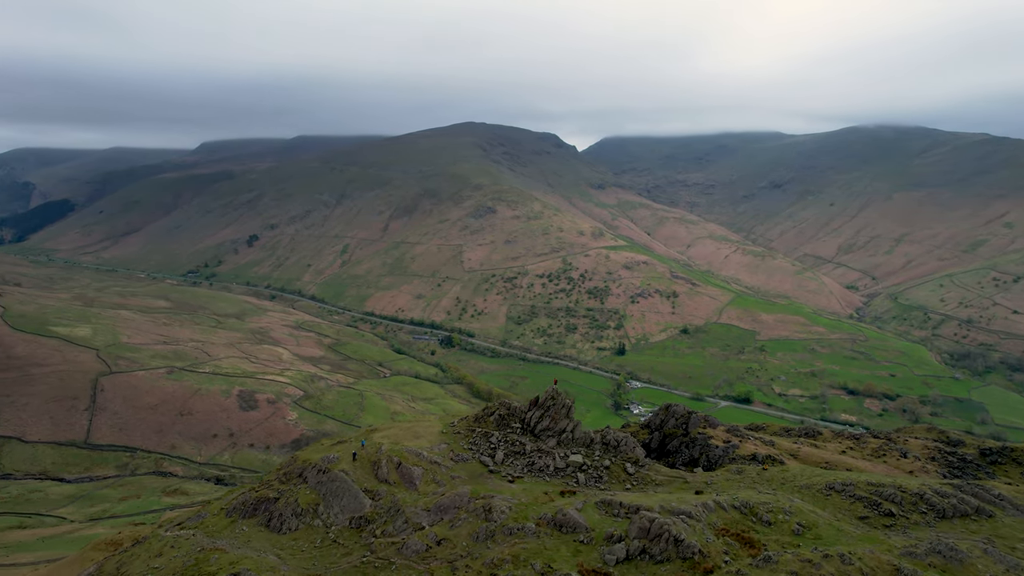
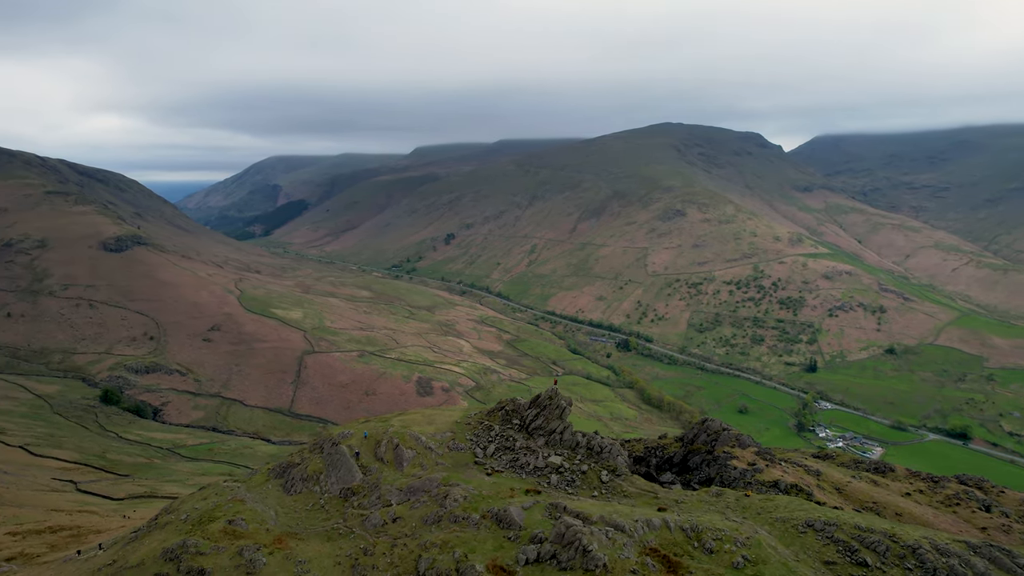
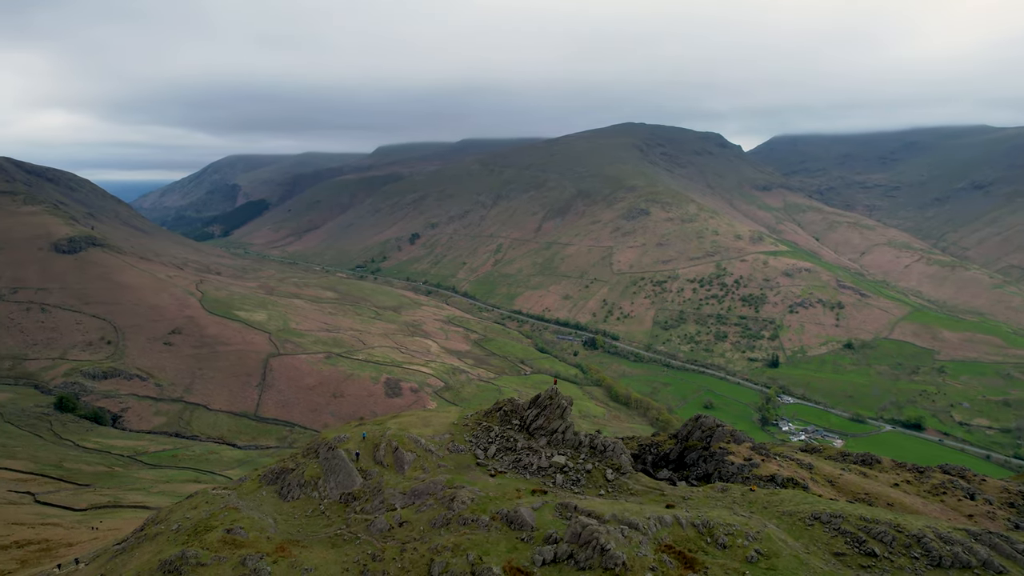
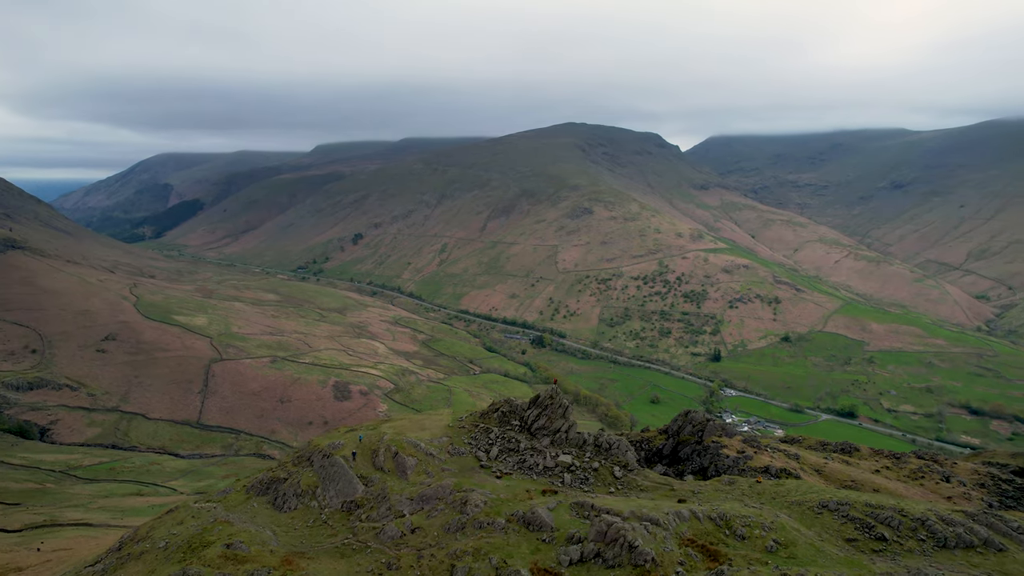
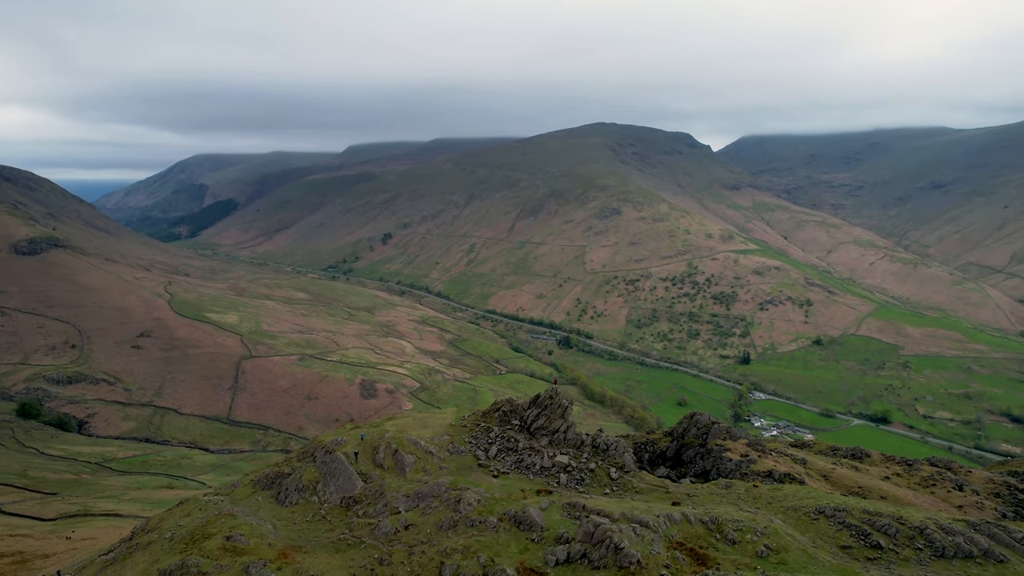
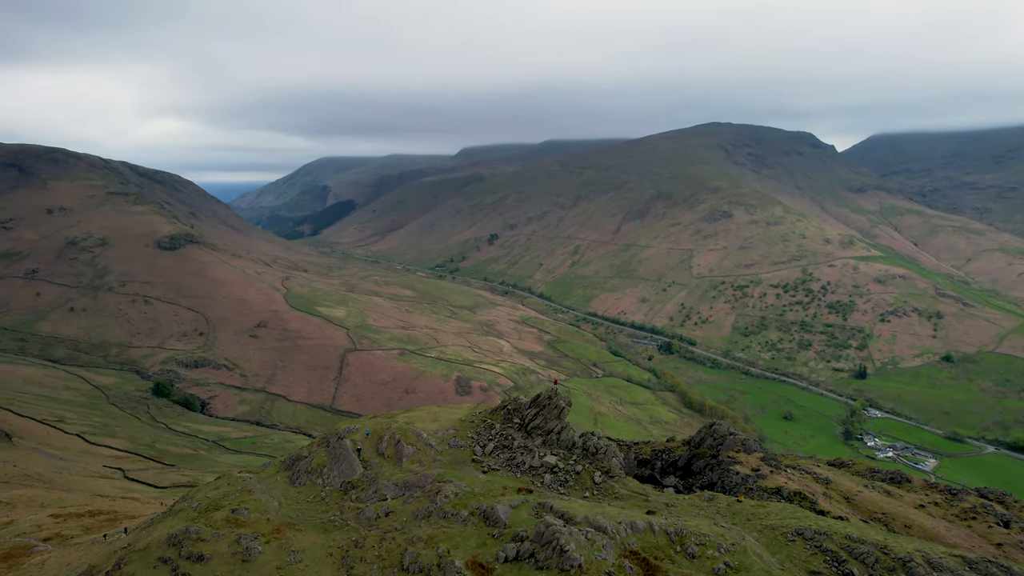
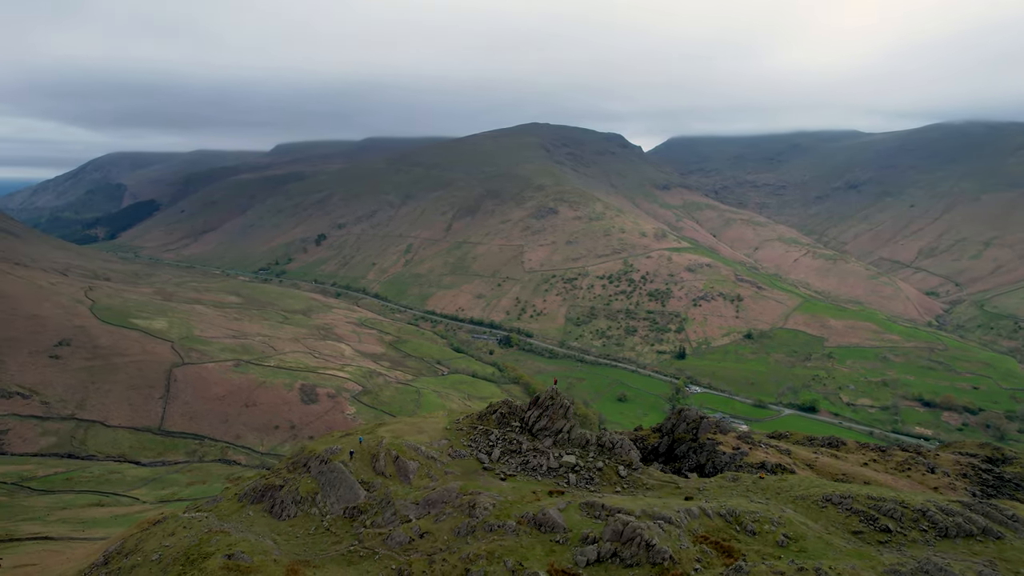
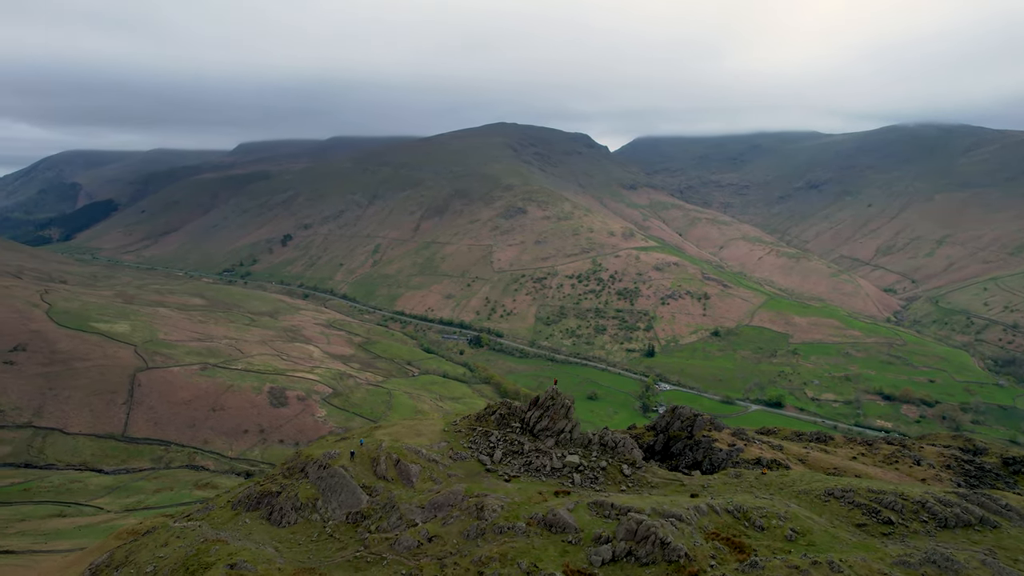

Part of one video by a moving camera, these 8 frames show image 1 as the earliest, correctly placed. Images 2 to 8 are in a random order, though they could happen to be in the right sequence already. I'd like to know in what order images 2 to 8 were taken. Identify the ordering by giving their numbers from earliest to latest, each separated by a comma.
8, 7, 4, 5, 3, 2, 6
